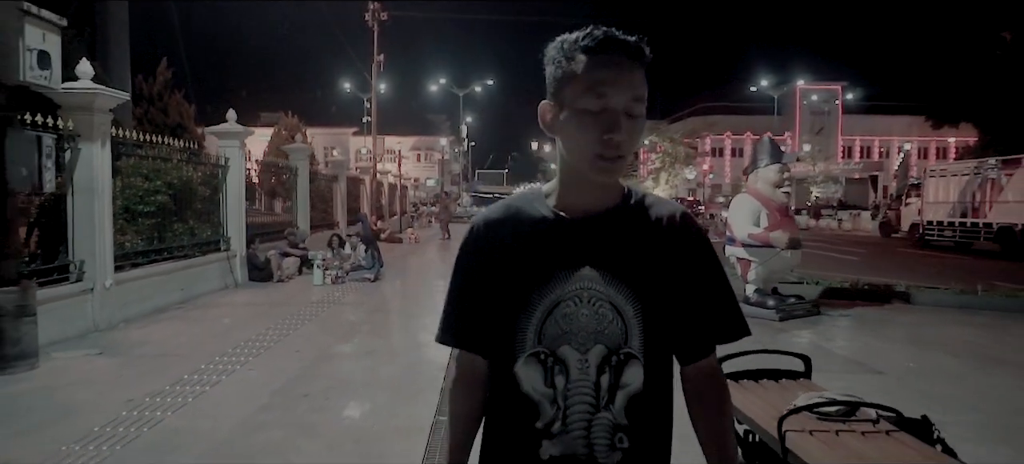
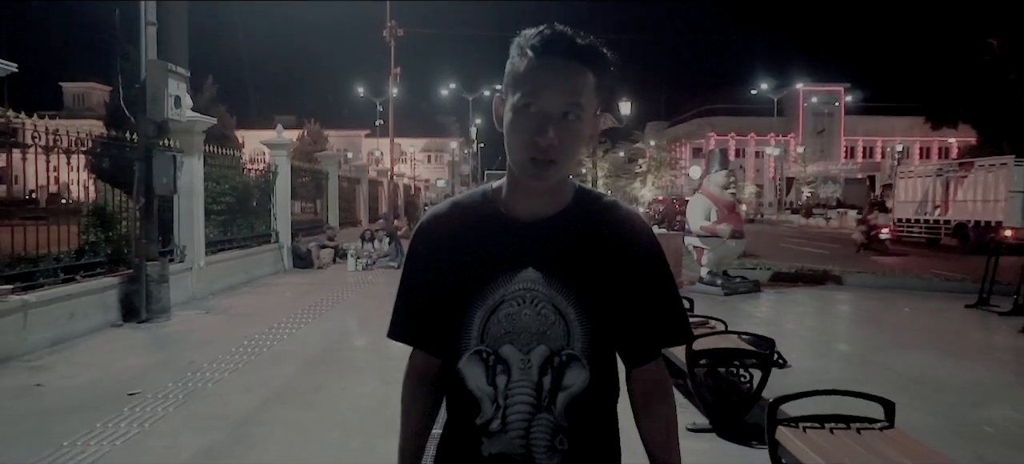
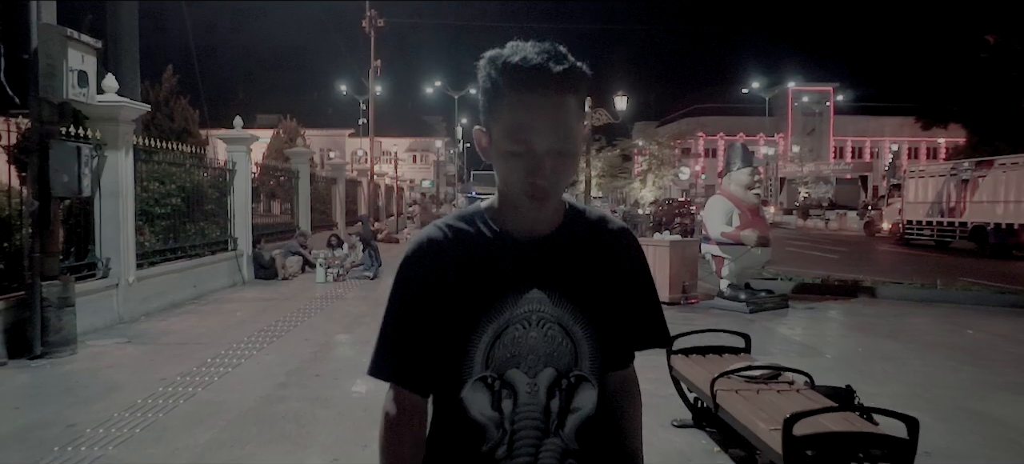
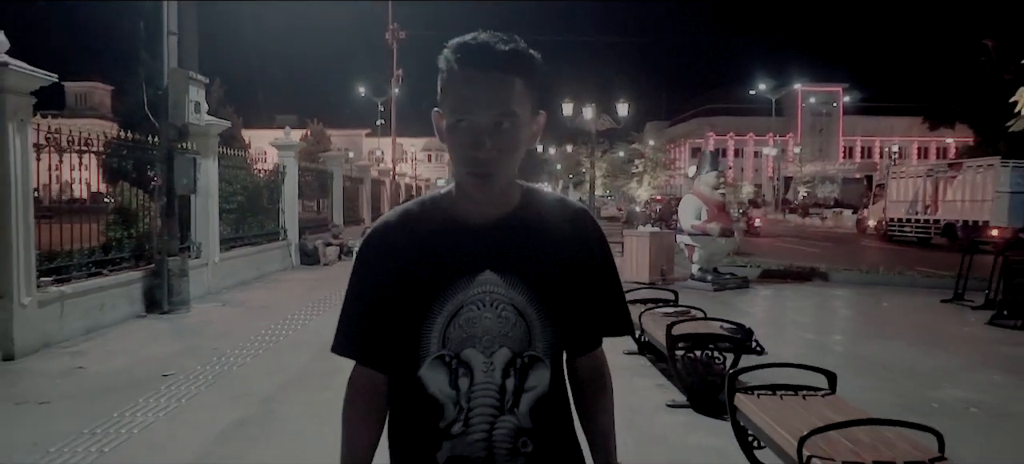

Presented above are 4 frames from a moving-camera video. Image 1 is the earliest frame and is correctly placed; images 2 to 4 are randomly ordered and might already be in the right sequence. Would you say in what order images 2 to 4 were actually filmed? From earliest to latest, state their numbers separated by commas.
3, 2, 4
